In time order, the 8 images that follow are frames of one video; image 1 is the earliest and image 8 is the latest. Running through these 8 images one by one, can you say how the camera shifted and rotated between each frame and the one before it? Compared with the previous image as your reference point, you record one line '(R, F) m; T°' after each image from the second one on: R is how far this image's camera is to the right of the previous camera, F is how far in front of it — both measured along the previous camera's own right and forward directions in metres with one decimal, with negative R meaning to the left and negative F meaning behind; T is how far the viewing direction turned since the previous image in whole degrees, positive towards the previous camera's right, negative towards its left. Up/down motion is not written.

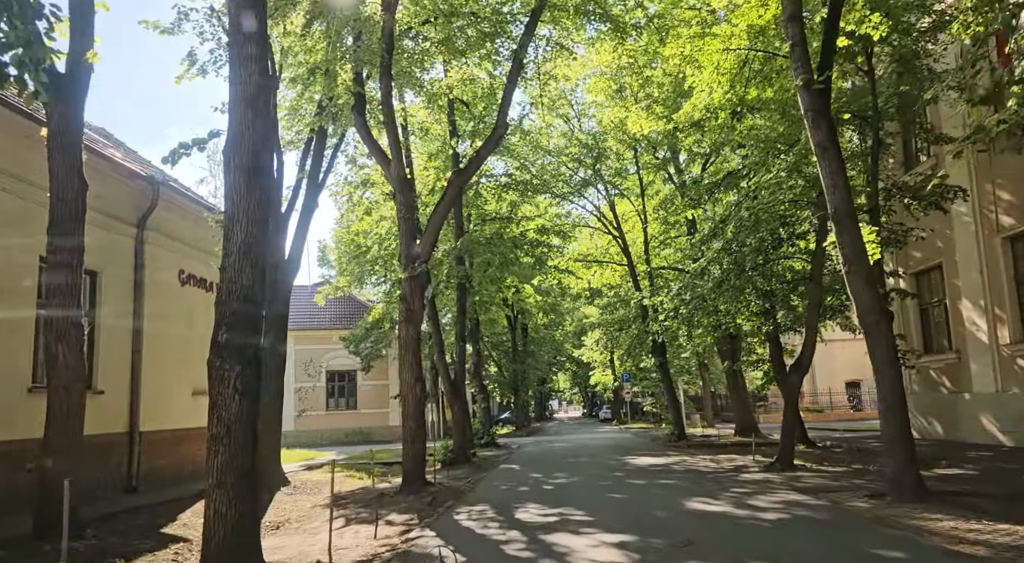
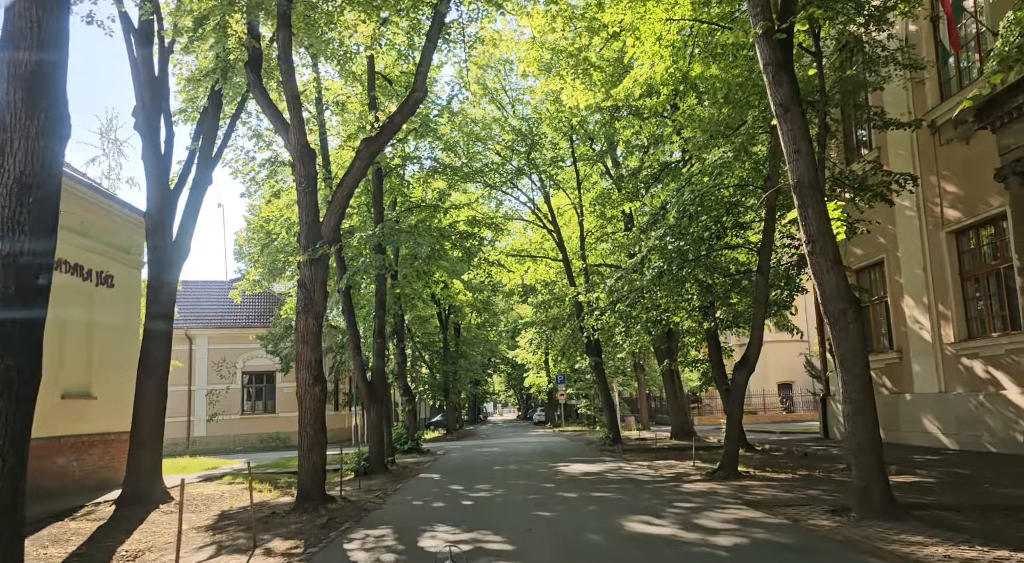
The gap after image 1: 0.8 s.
(+0.3, +1.6) m; +5°
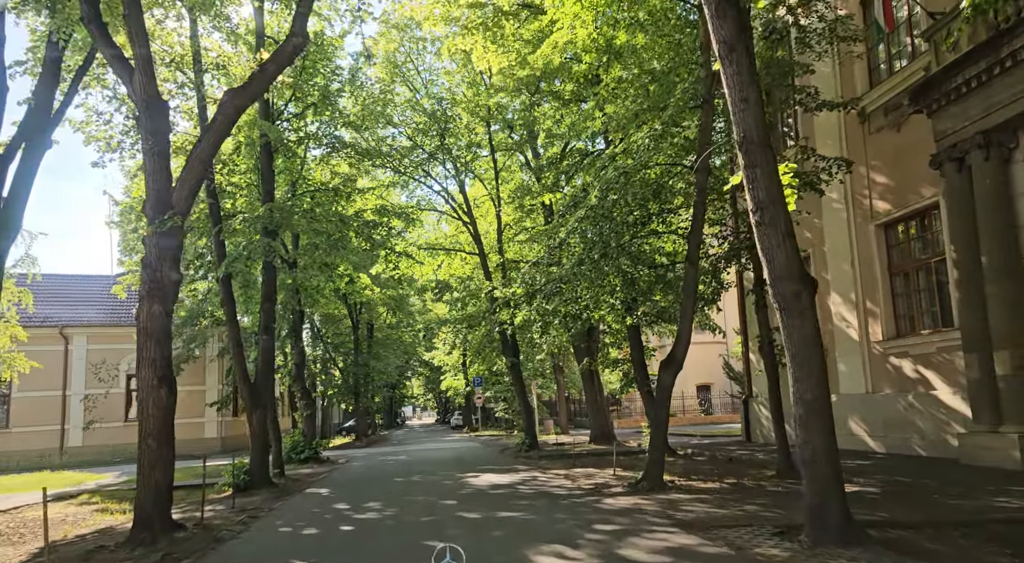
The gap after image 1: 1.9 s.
(+0.4, +1.7) m; +6°
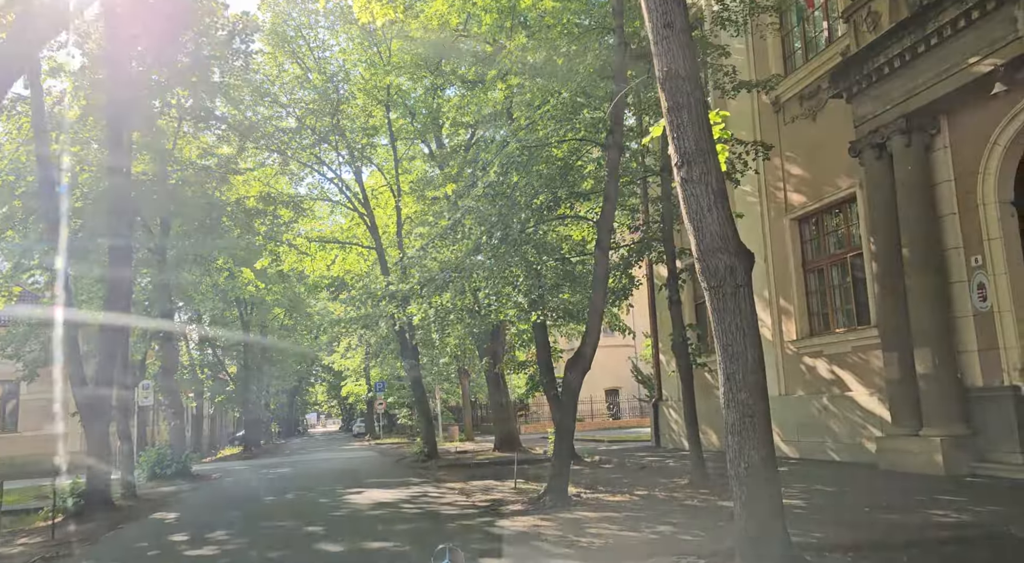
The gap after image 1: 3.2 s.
(+0.4, +1.6) m; +7°
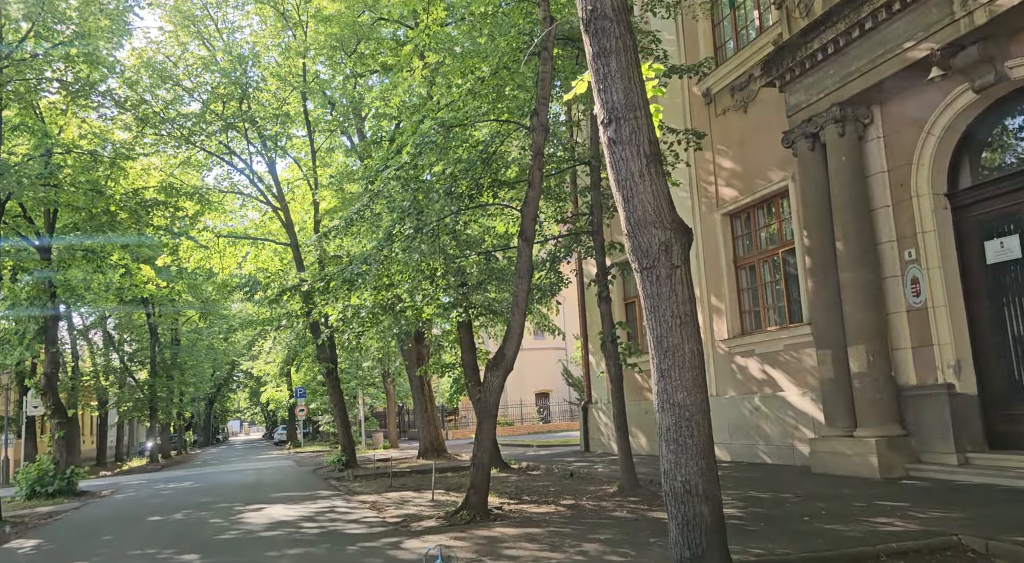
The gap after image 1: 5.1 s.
(+0.2, +1.0) m; +5°
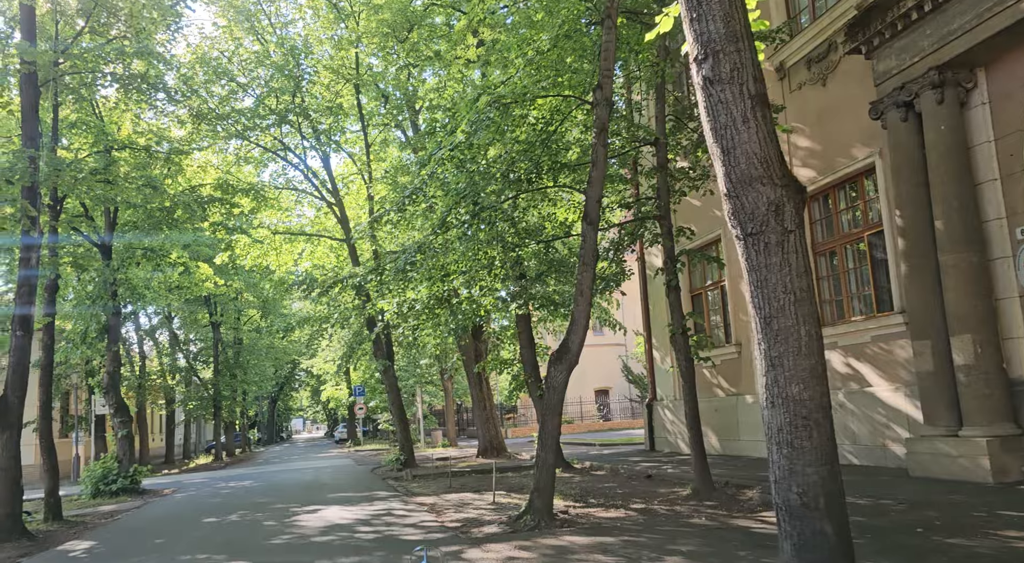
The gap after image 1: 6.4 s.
(-0.1, +0.7) m; -4°
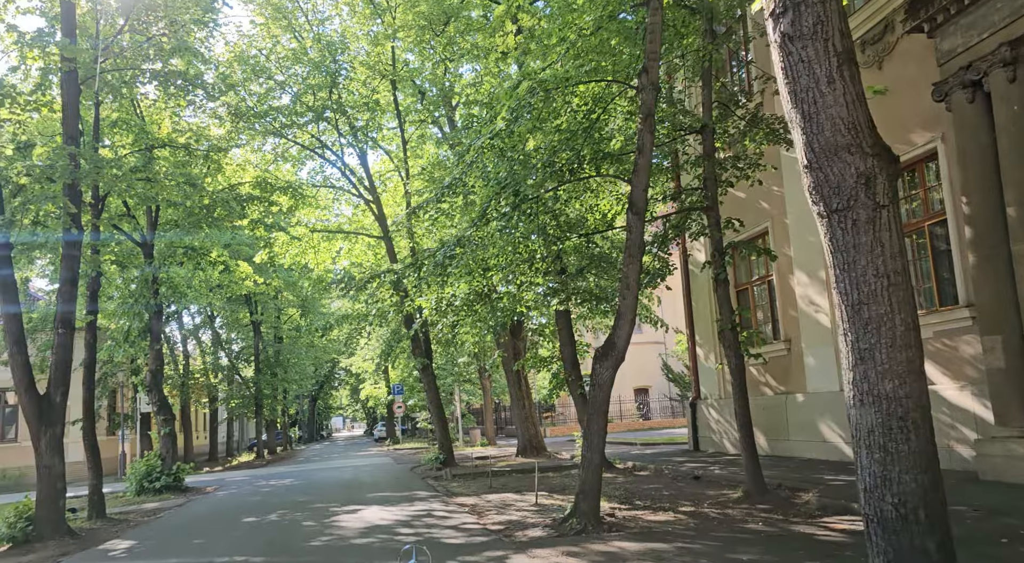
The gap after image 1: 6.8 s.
(-0.1, +0.4) m; -3°
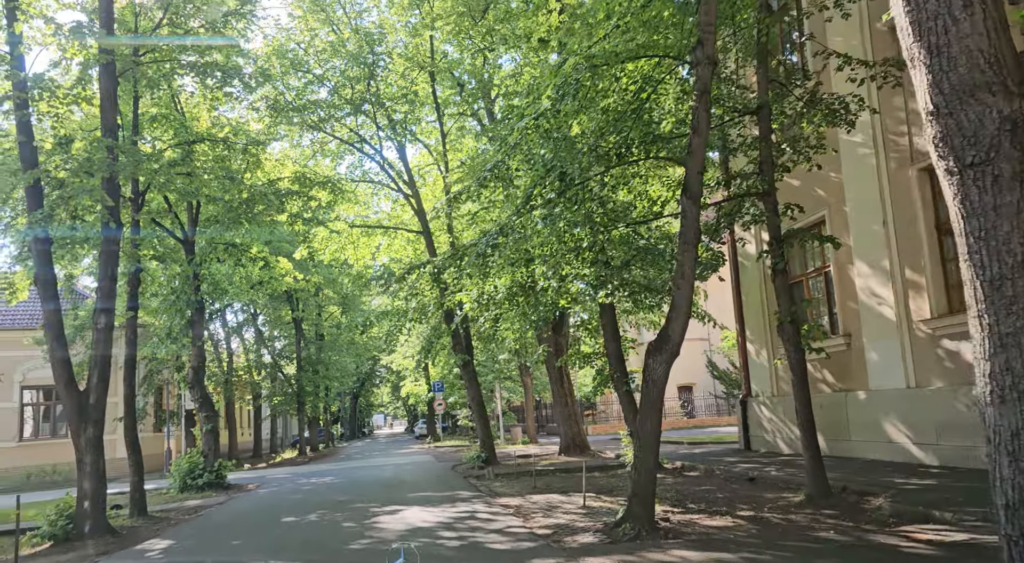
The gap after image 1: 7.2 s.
(-0.1, +0.5) m; -3°
